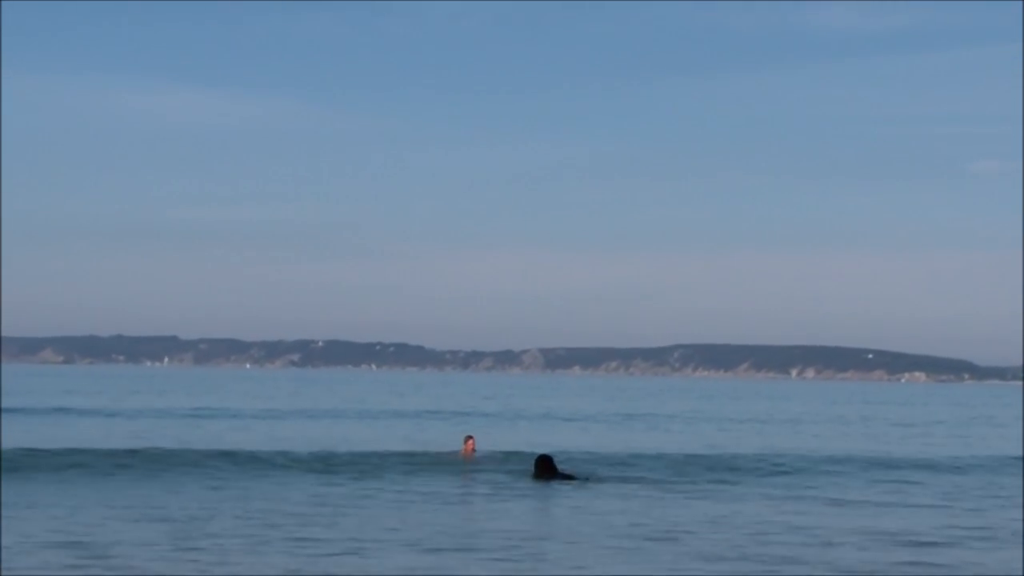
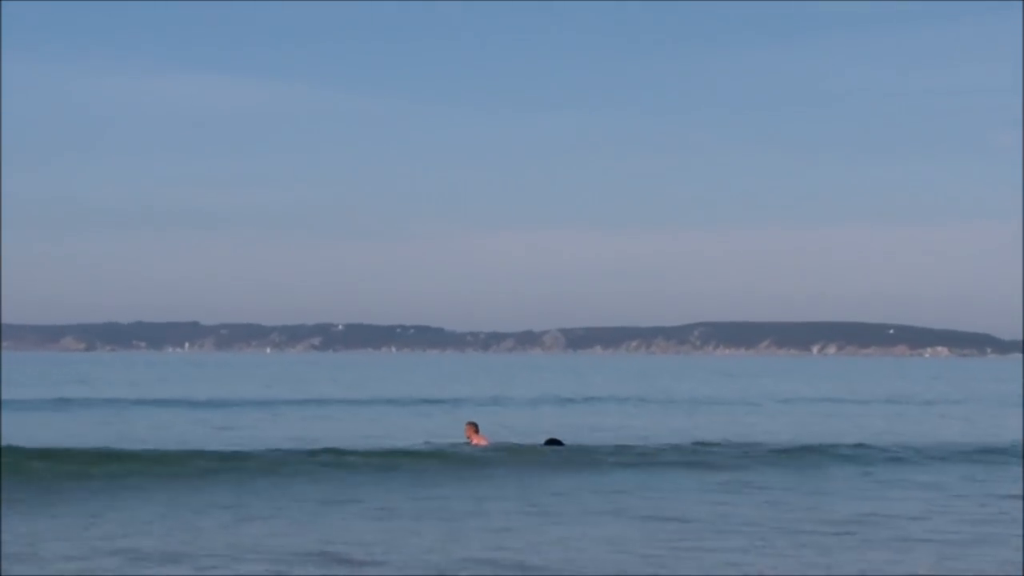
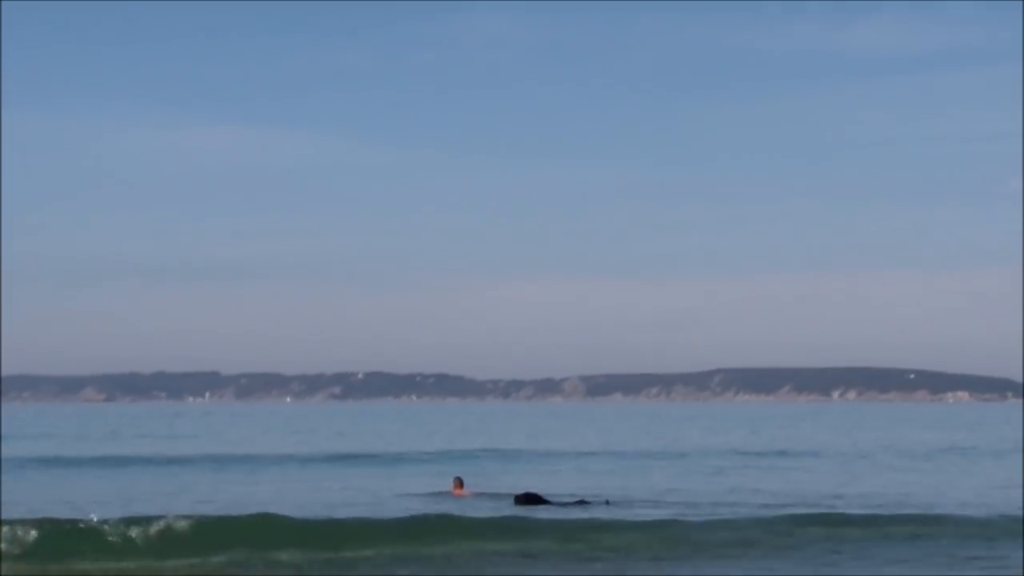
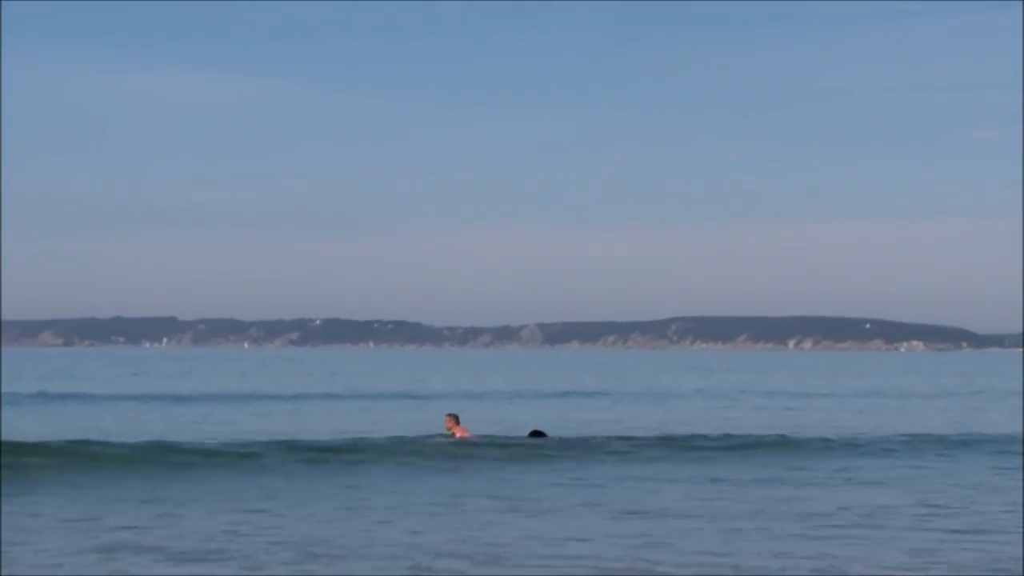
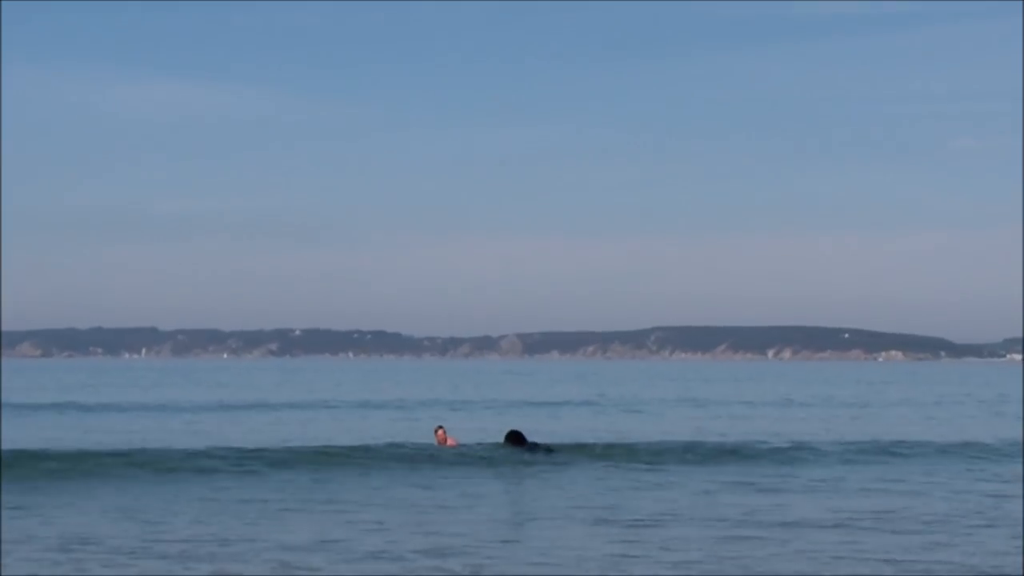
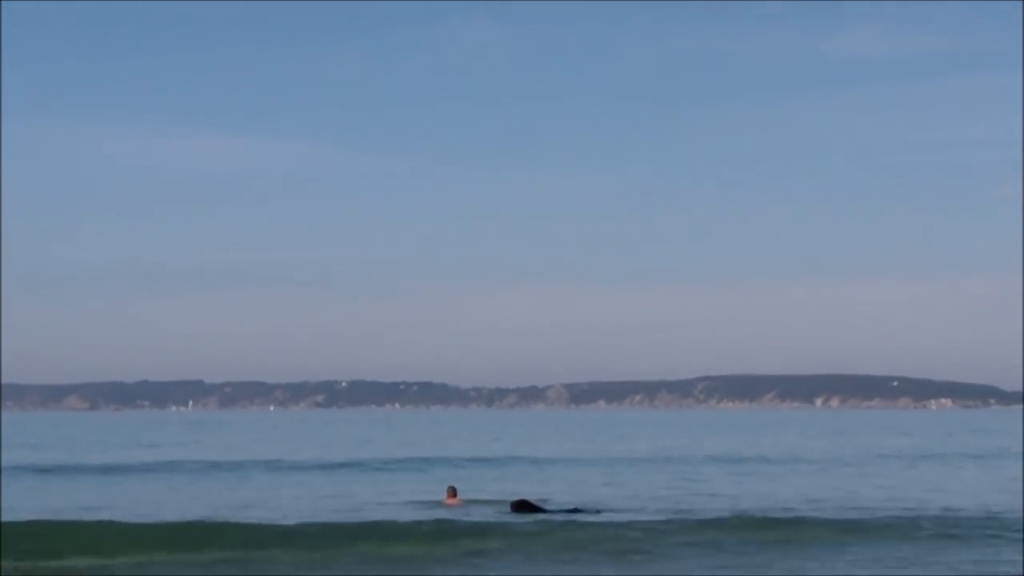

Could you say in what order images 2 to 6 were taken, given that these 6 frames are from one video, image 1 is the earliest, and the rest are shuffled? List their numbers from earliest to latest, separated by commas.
5, 4, 2, 6, 3
